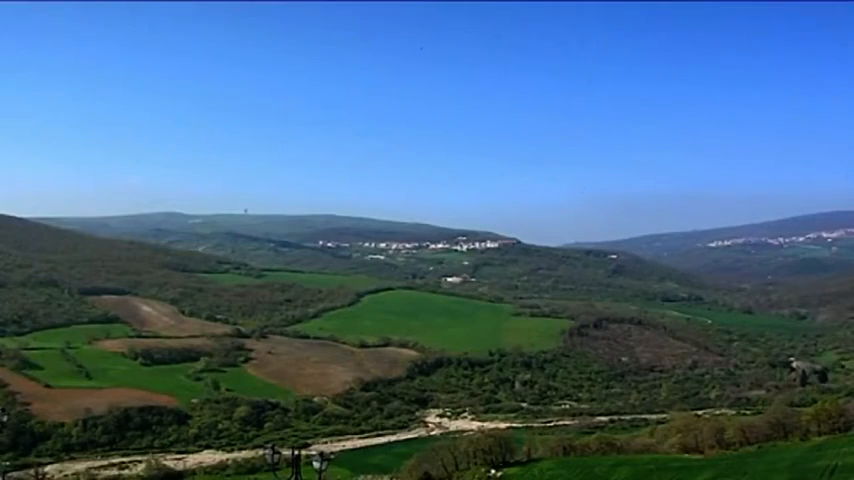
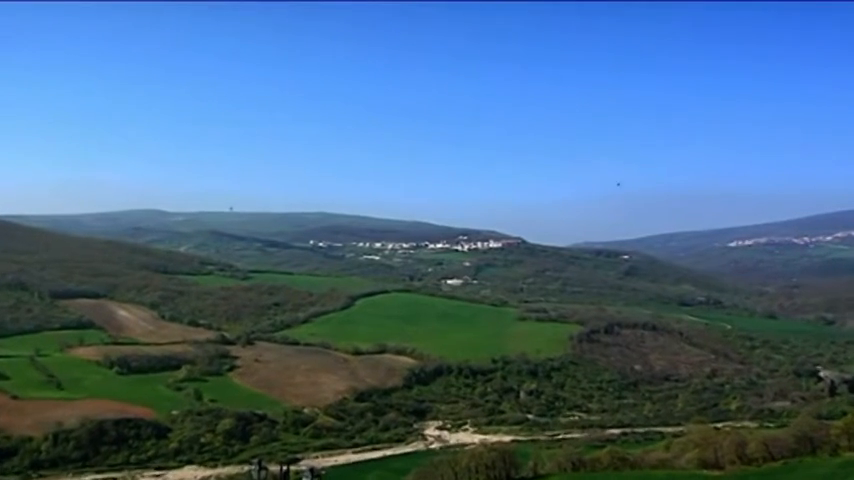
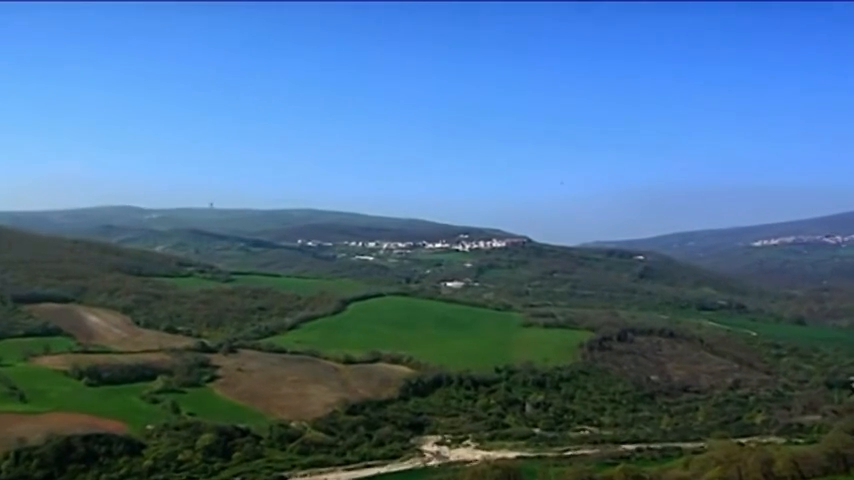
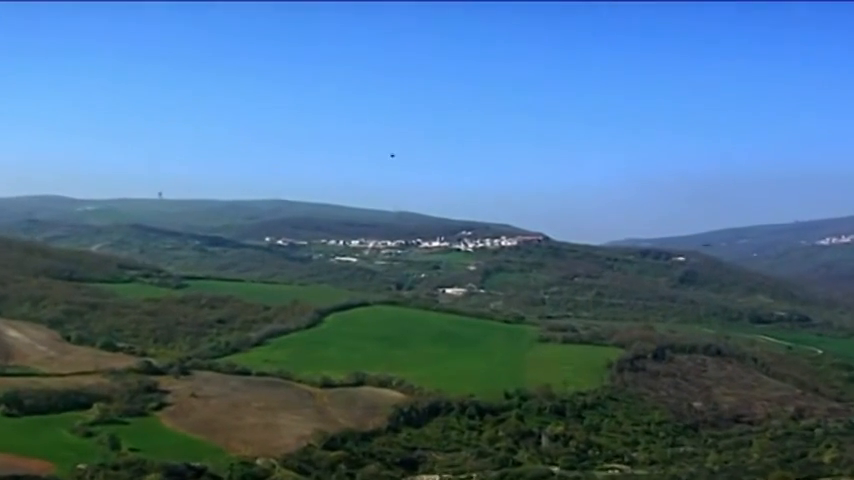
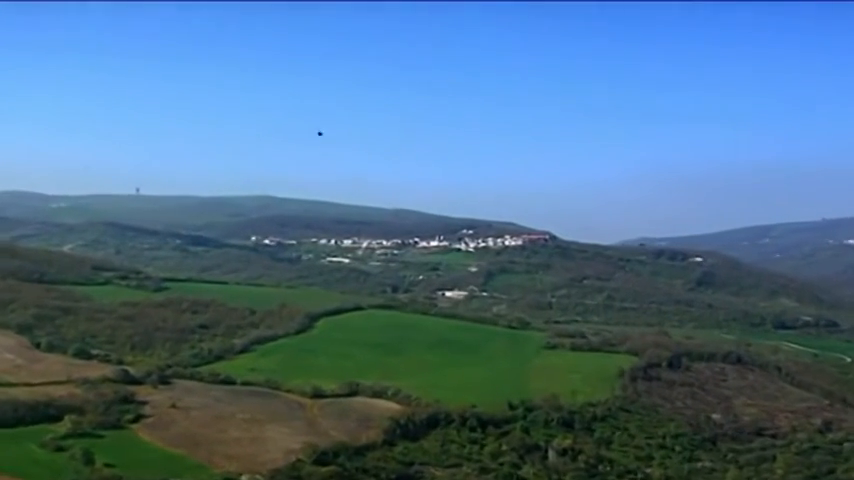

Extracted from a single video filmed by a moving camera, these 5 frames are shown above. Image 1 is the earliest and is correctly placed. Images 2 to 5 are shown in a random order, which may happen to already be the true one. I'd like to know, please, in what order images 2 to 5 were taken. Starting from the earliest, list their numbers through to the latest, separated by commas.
2, 3, 4, 5
